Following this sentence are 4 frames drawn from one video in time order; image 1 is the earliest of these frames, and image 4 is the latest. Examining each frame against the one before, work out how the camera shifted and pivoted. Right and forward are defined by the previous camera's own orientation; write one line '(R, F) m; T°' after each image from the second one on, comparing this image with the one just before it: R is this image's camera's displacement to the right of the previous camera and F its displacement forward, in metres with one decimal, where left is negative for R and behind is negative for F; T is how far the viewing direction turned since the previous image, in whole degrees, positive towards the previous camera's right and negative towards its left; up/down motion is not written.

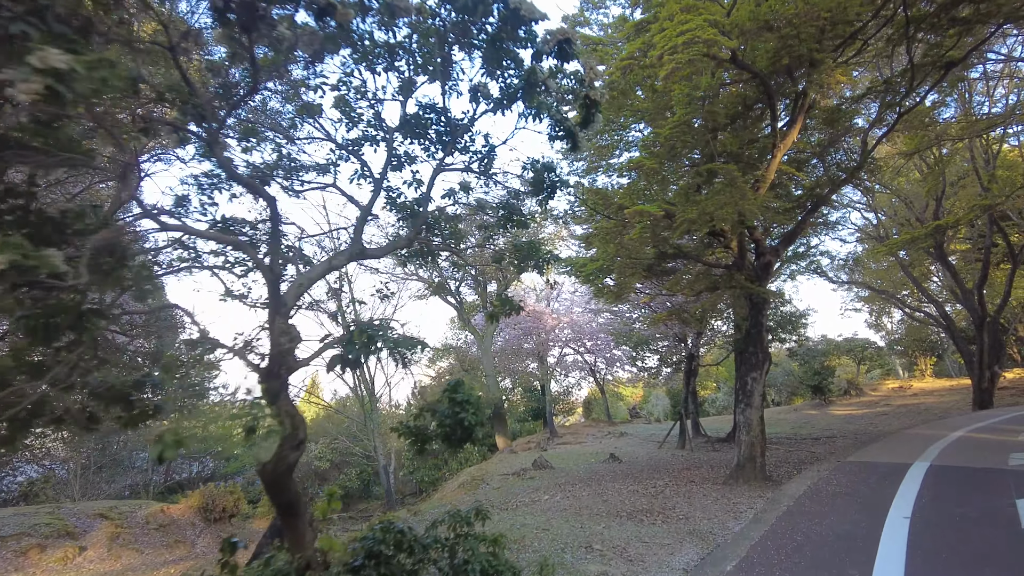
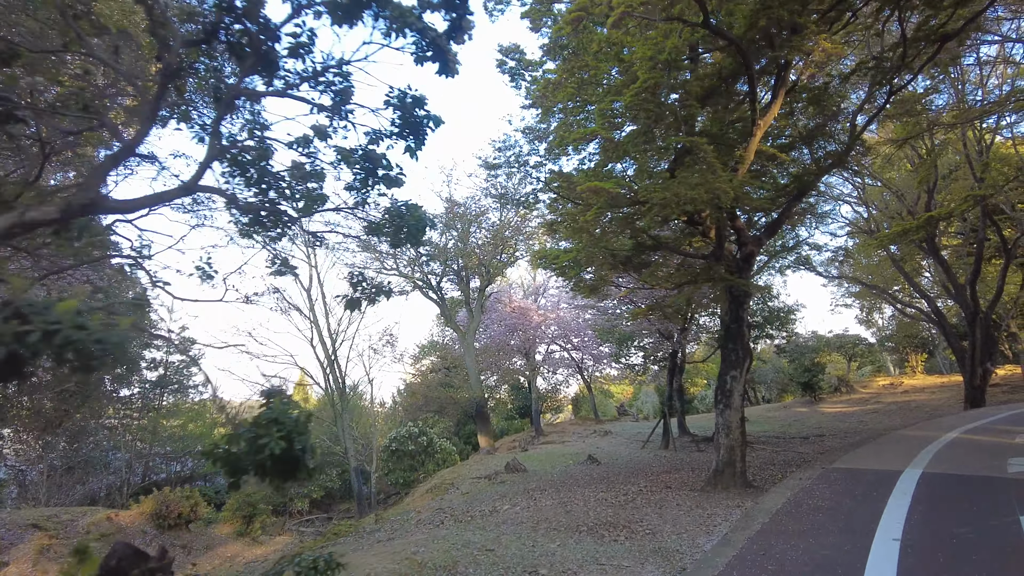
(+0.5, +0.7) m; +1°
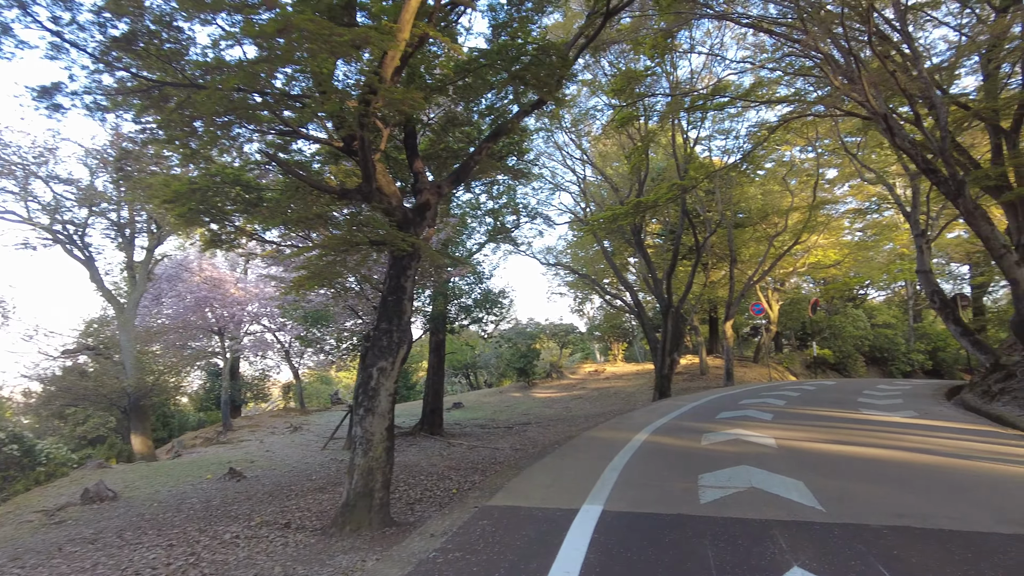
(+1.9, +2.7) m; +22°
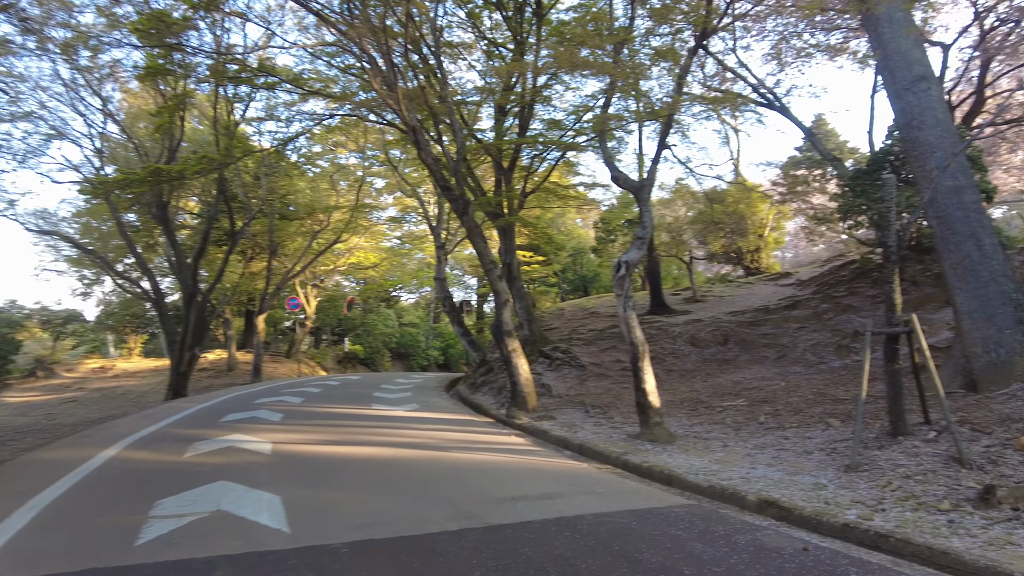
(+0.7, +0.6) m; +38°
